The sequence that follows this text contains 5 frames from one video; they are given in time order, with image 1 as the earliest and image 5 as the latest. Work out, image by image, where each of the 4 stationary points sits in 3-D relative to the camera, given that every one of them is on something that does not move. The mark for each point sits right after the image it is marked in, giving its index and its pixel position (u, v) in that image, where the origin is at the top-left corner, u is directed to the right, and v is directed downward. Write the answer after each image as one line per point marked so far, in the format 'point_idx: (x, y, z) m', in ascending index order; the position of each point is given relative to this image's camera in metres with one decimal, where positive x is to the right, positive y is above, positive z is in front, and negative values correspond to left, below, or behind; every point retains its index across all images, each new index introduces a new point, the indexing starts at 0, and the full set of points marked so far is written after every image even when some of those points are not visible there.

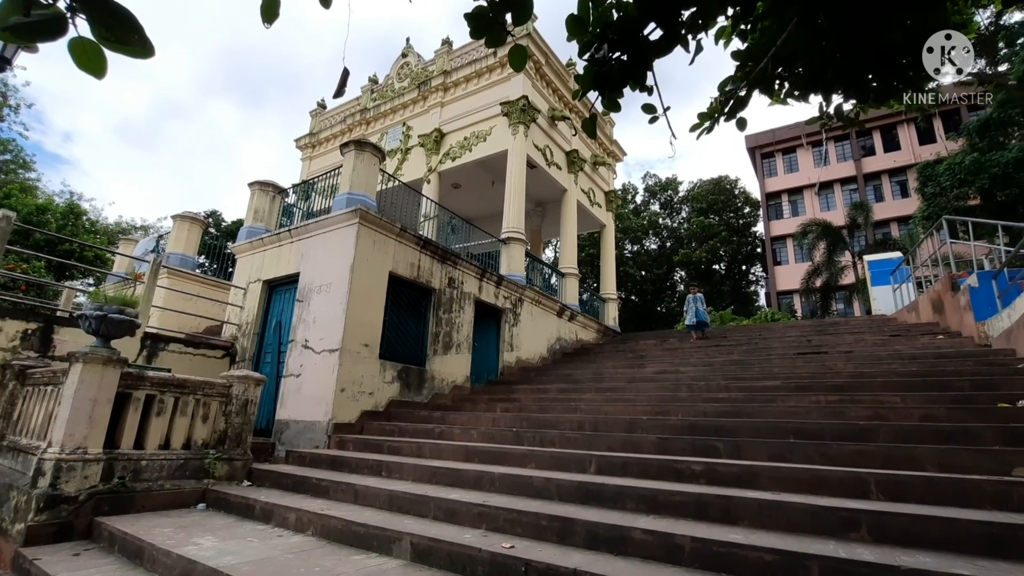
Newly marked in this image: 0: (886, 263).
0: (+9.9, +0.6, +13.0) m
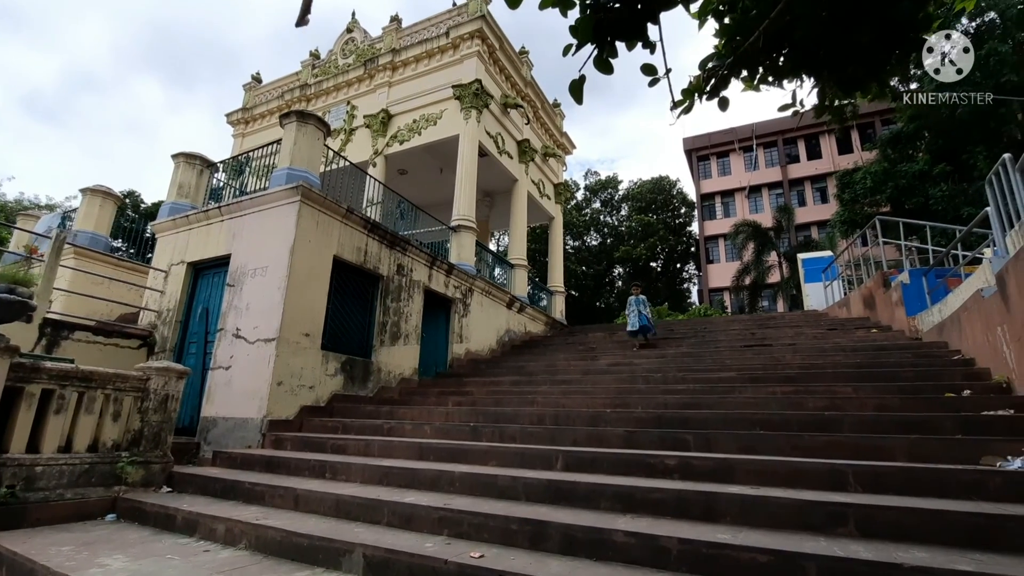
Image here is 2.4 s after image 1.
0: (+8.5, +0.7, +13.8) m
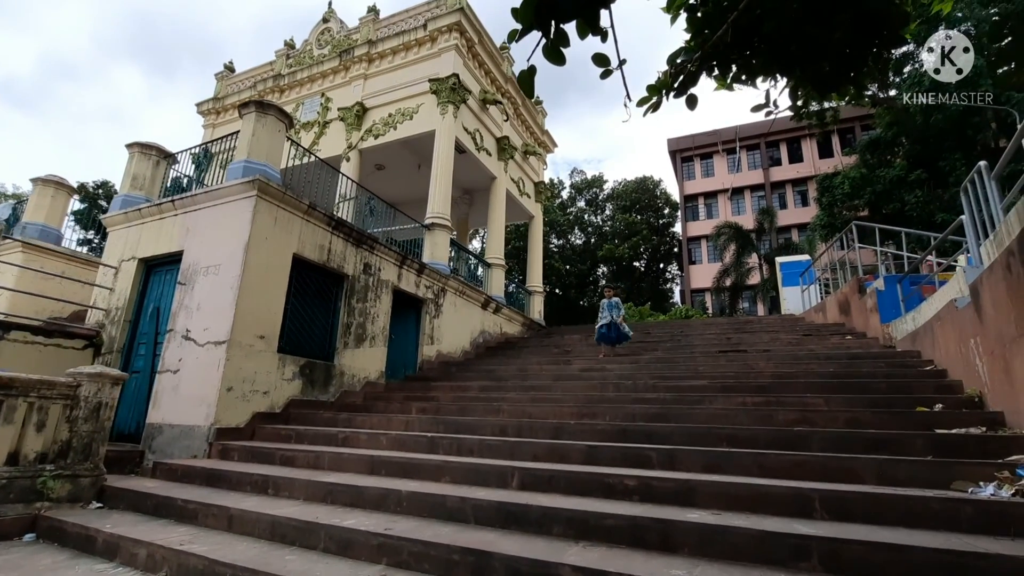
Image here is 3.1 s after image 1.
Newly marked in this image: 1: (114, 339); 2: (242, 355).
0: (+7.9, +0.6, +13.8) m
1: (-5.4, -0.7, +6.7) m
2: (-3.1, -0.8, +5.8) m
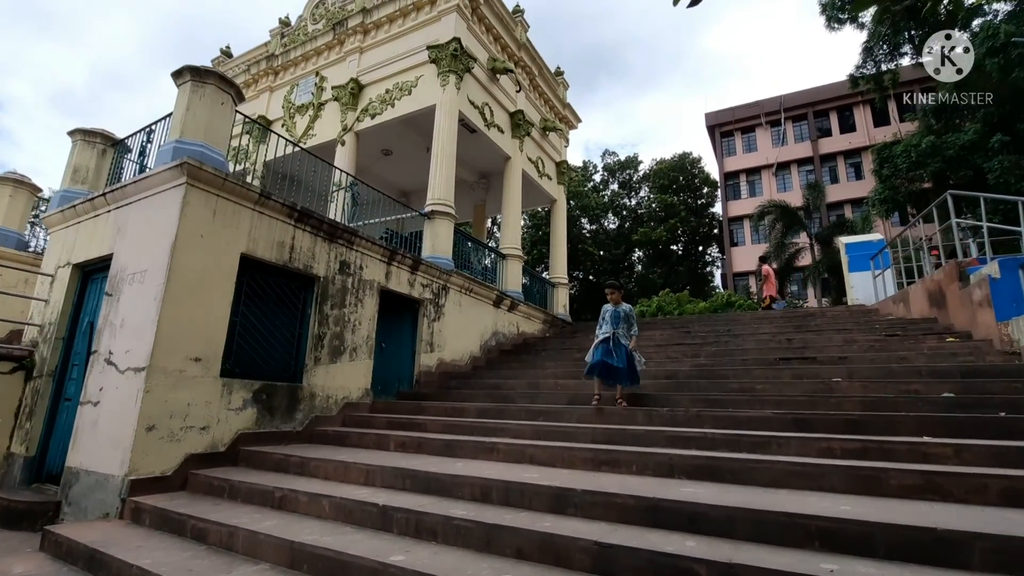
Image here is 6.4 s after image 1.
0: (+8.3, +1.0, +11.8) m
1: (-5.4, -0.8, +5.7) m
2: (-3.2, -0.9, +4.6) m
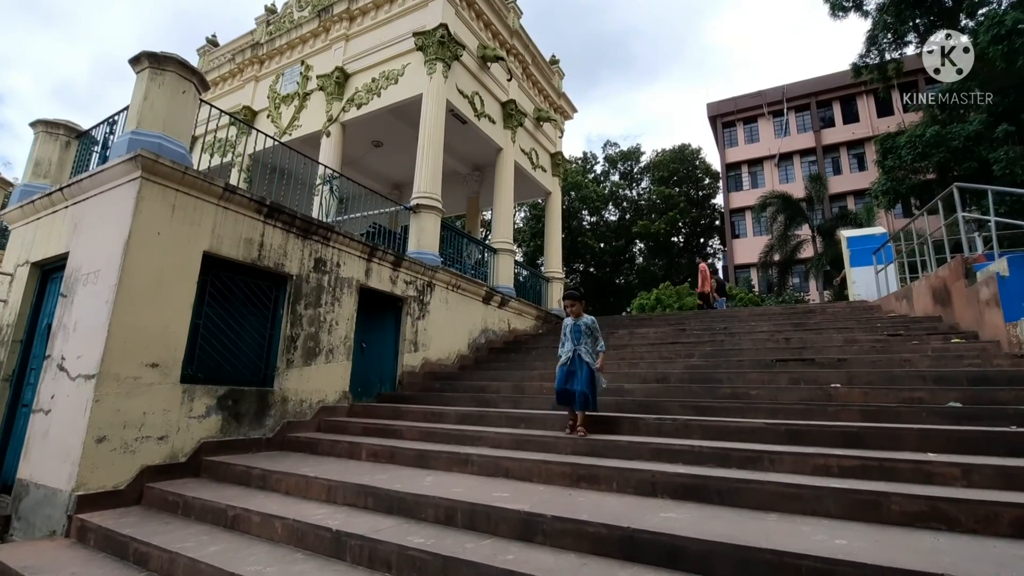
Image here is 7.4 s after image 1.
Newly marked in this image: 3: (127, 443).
0: (+8.1, +1.1, +11.5) m
1: (-5.6, -0.8, +5.4) m
2: (-3.4, -0.9, +4.3) m
3: (-3.4, -1.3, +4.3) m
